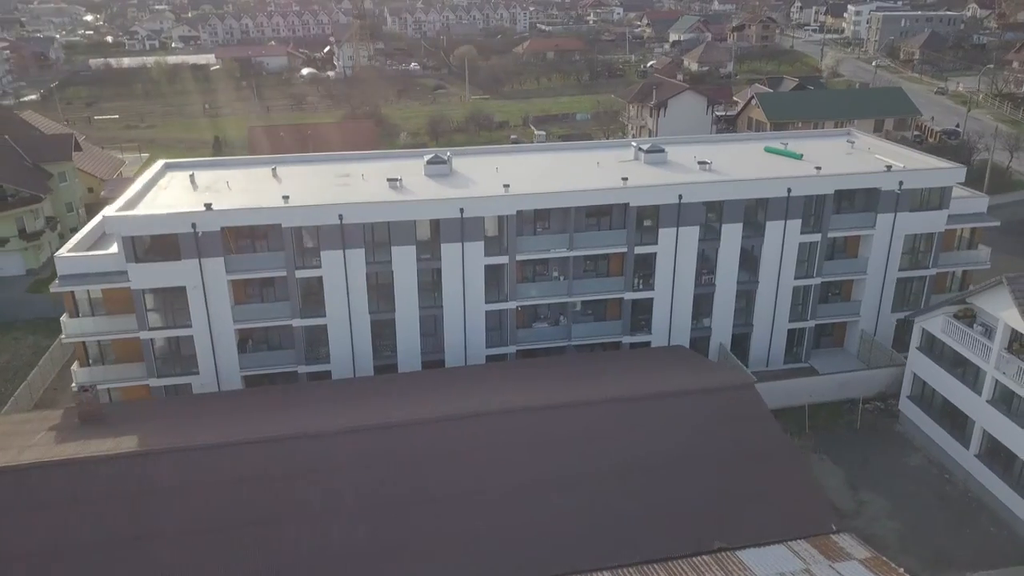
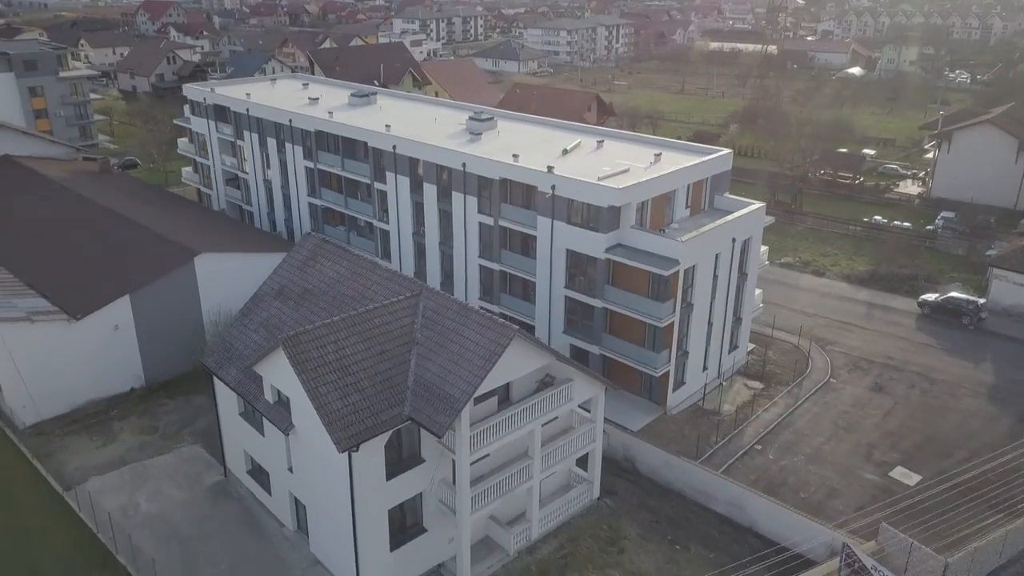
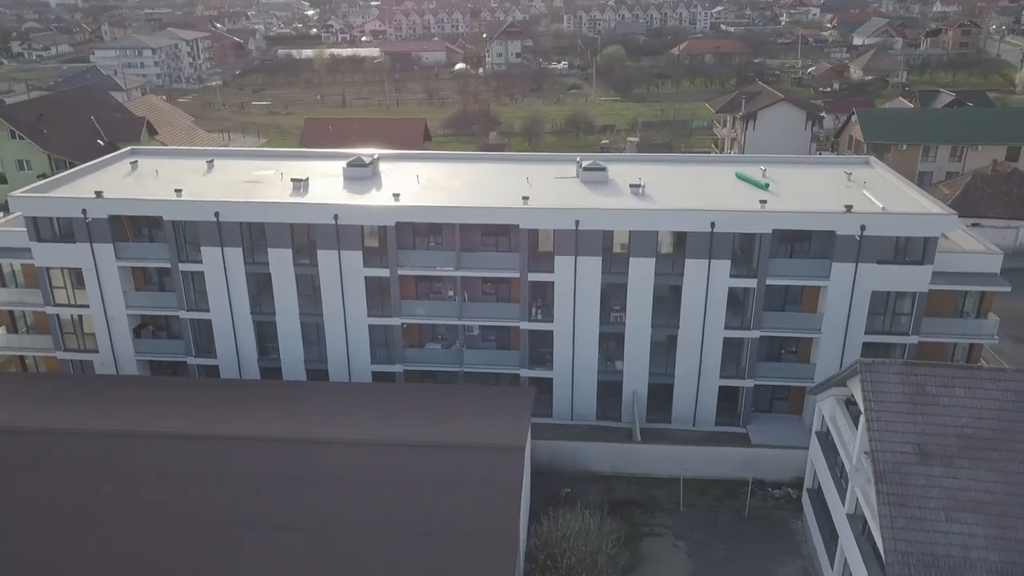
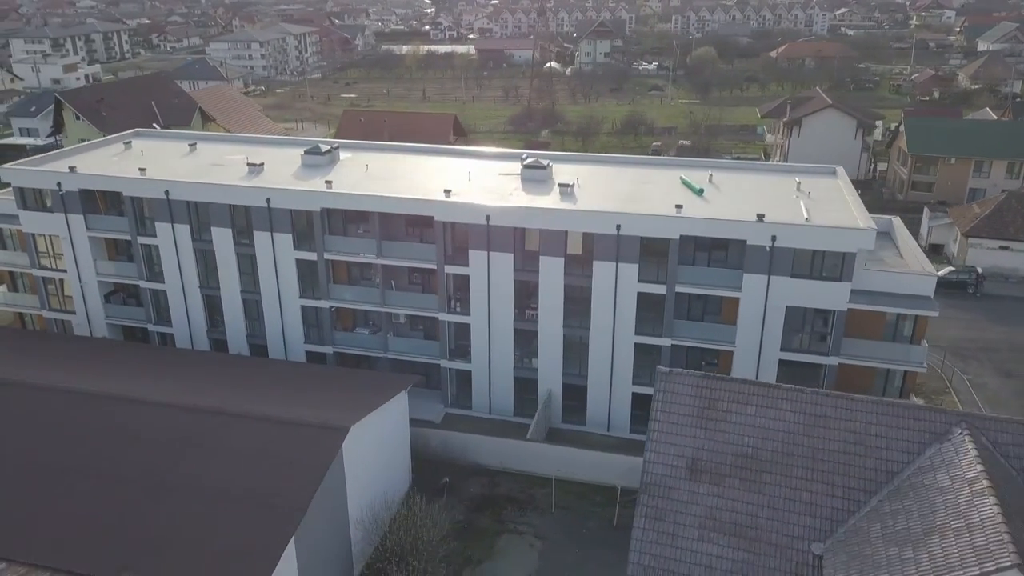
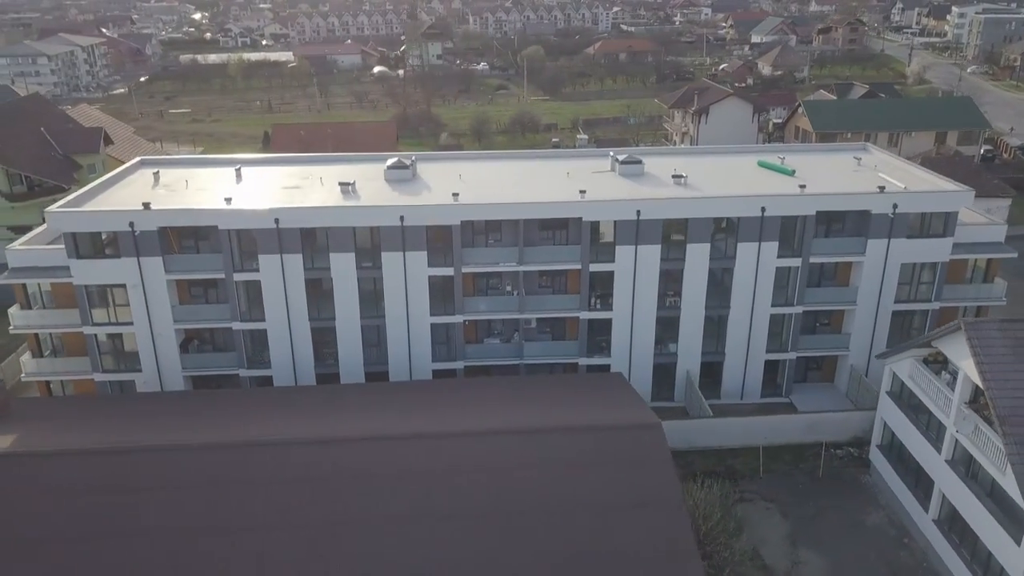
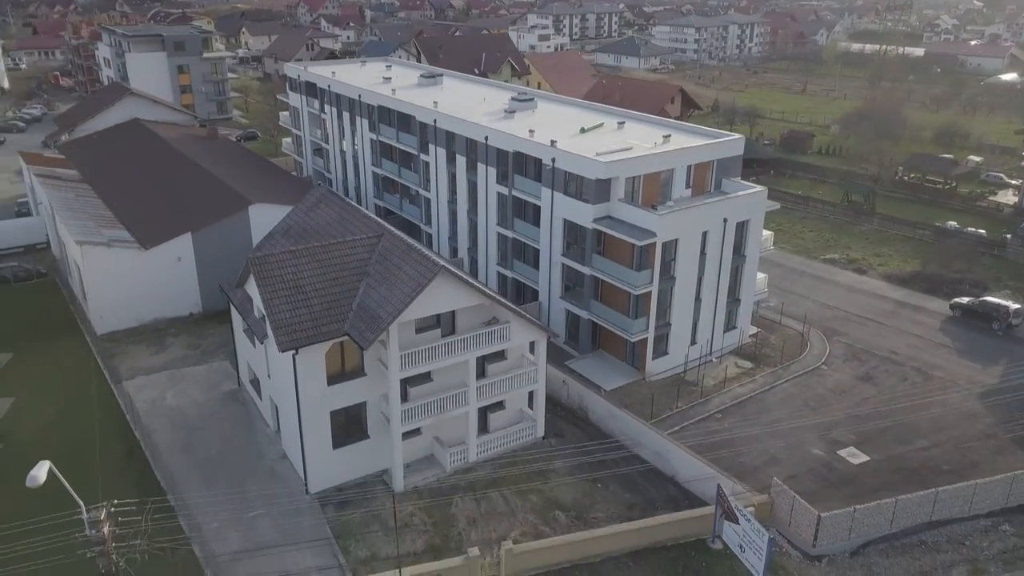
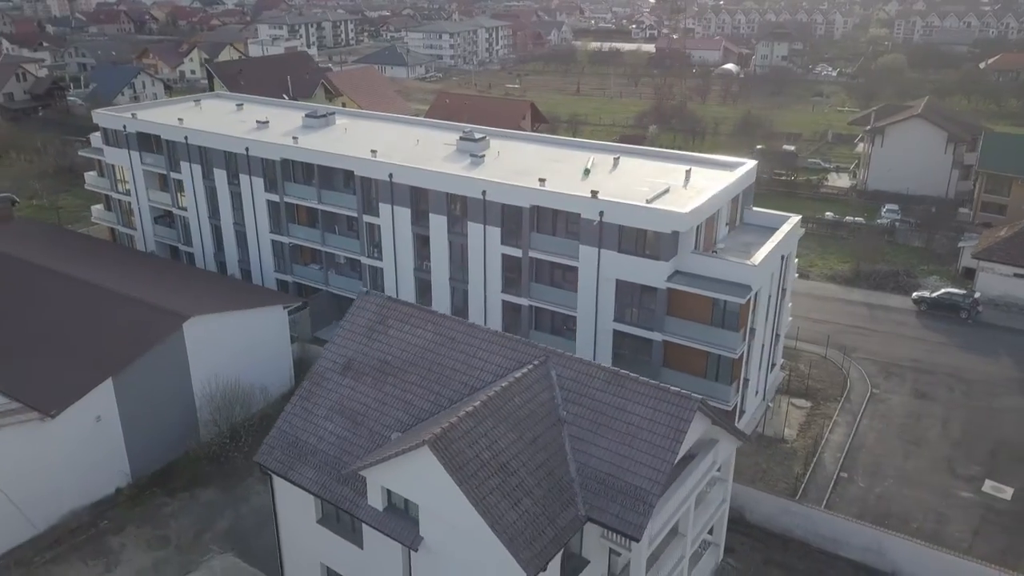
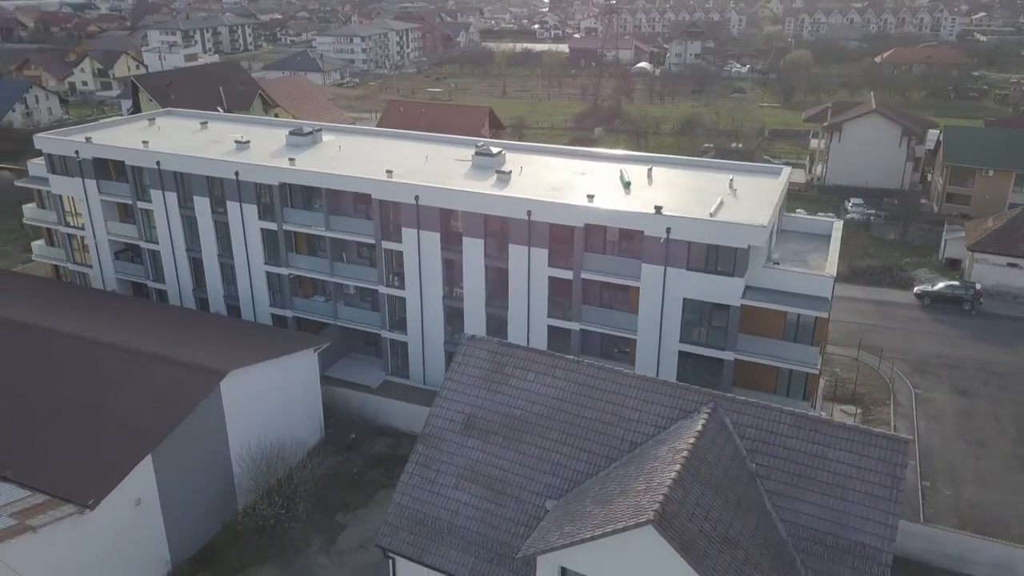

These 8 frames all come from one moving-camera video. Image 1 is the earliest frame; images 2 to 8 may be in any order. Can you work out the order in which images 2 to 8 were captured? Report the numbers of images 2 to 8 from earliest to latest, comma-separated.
5, 3, 4, 8, 7, 2, 6
